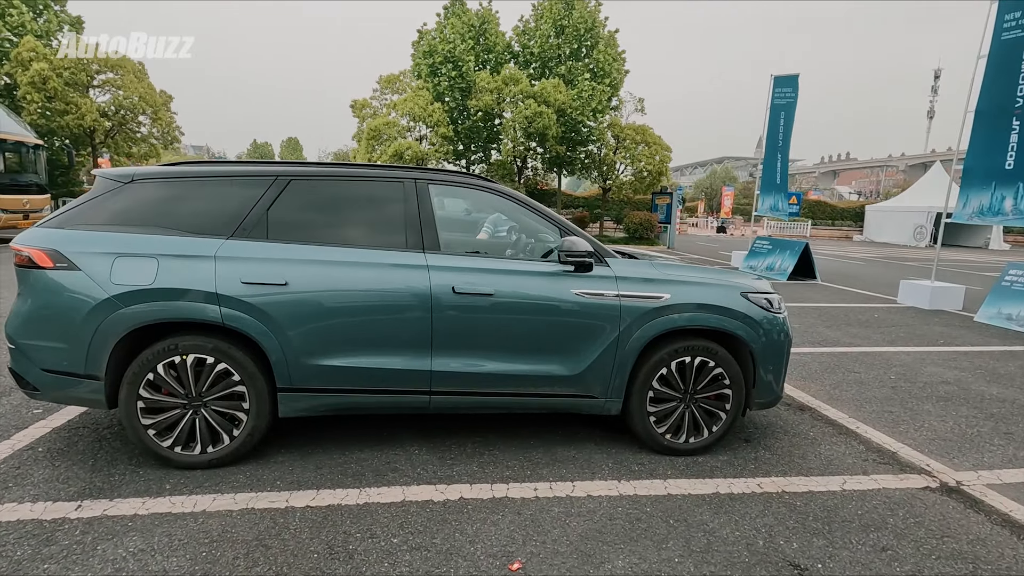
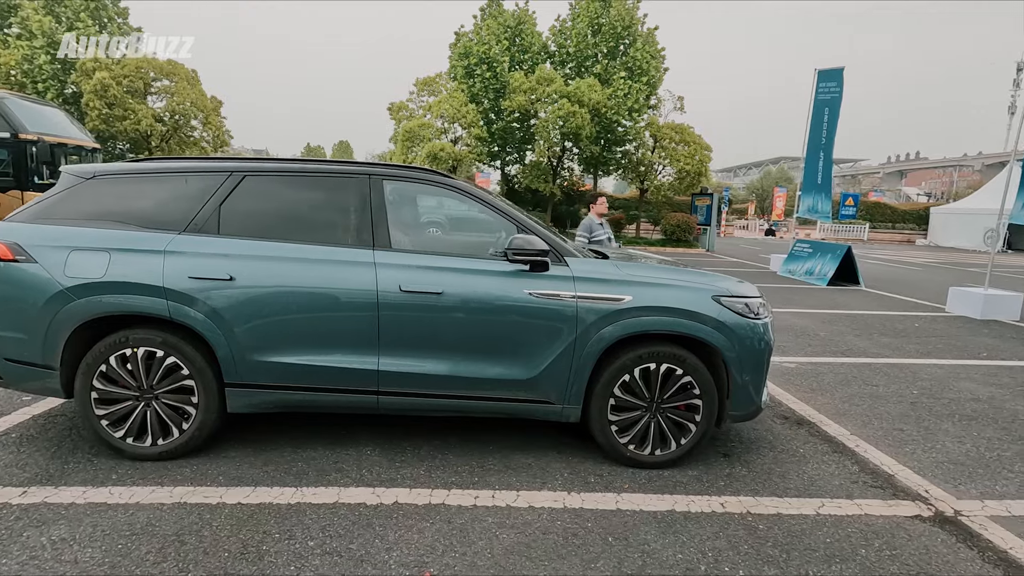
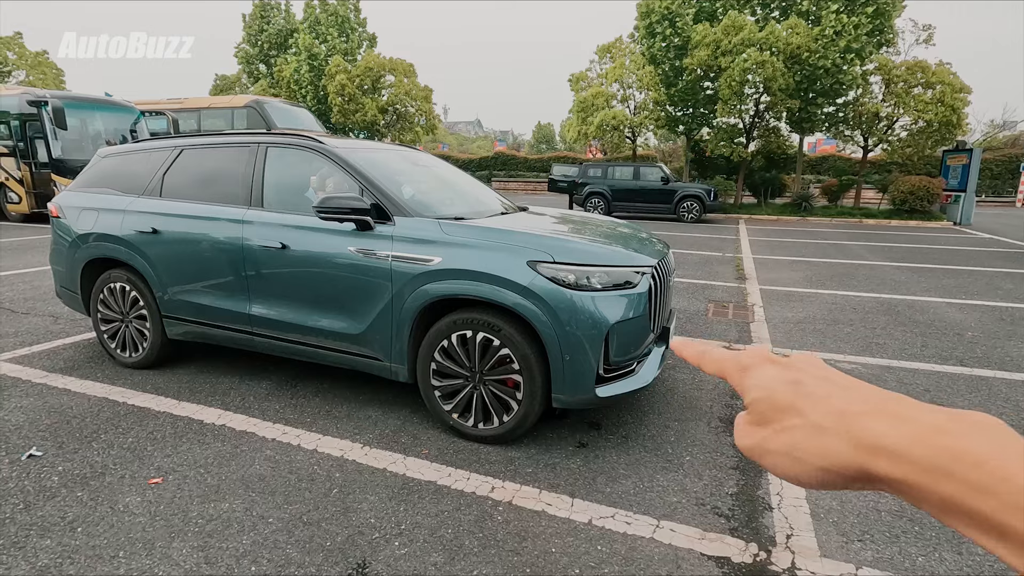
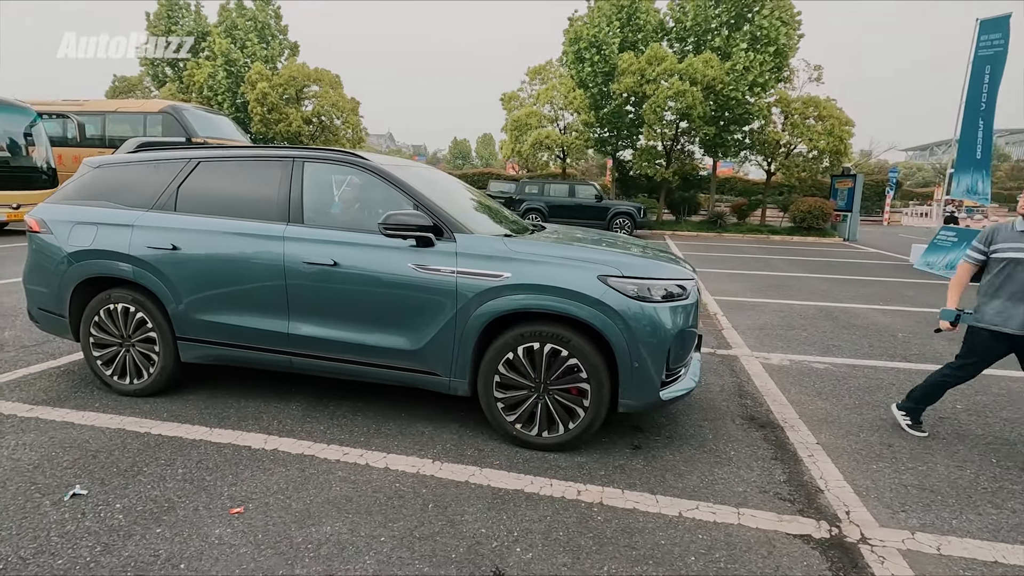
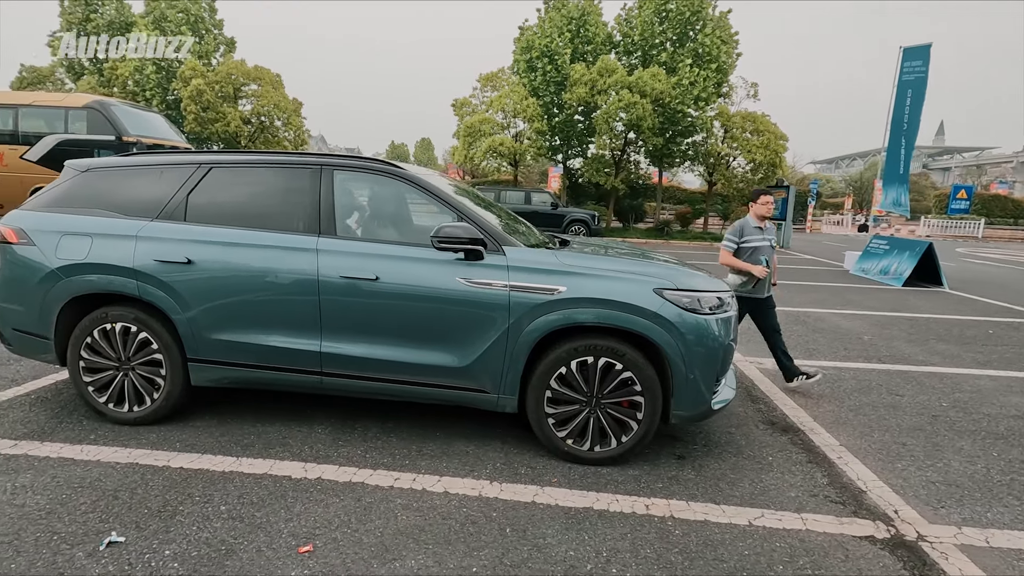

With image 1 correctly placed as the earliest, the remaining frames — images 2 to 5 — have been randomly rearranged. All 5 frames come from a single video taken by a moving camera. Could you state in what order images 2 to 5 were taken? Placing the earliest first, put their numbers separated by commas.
2, 5, 4, 3
